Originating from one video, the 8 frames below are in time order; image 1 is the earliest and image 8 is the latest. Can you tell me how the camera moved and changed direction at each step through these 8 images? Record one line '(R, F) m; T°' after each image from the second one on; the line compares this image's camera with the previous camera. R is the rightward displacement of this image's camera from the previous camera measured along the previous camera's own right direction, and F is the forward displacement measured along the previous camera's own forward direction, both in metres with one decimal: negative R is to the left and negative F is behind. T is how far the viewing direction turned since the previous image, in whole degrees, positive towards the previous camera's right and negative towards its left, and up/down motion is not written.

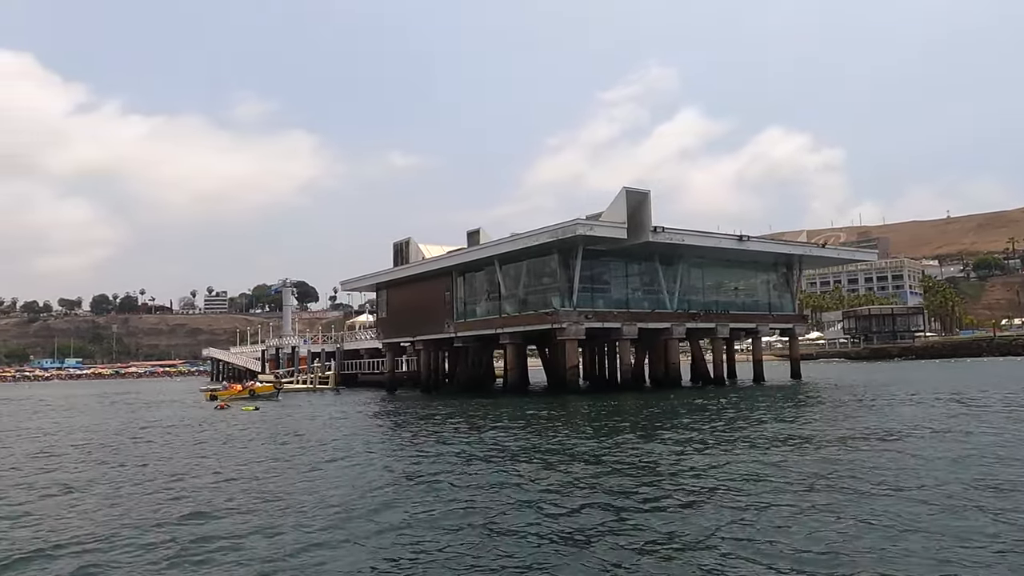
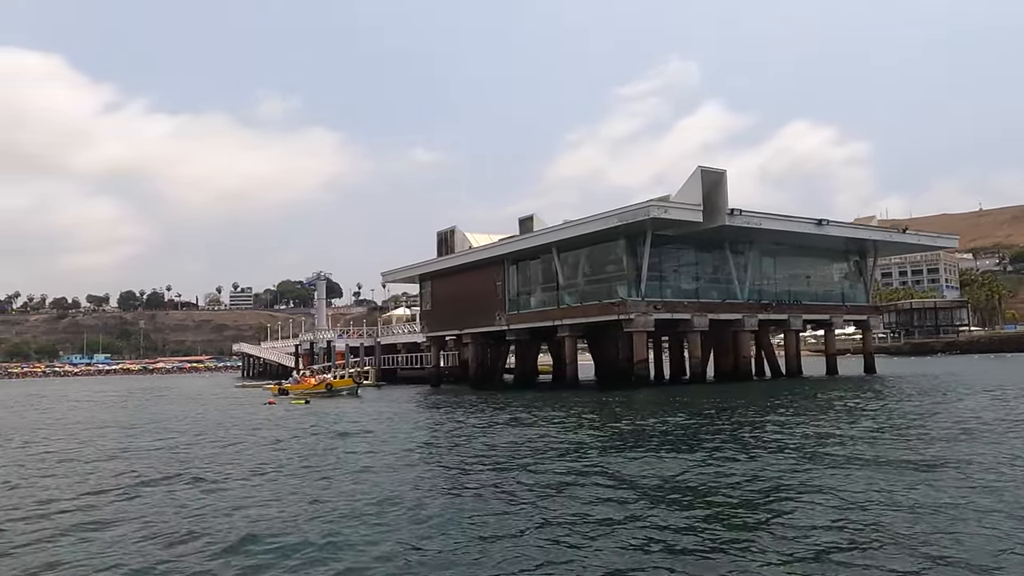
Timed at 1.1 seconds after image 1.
(-1.8, +2.1) m; -2°
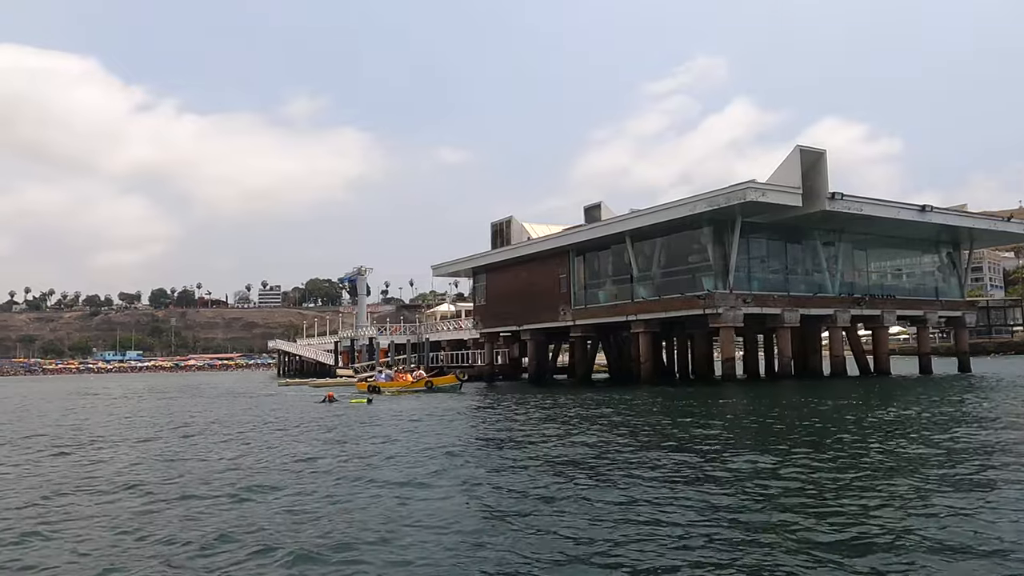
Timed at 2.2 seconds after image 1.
(-2.0, +2.2) m; -2°
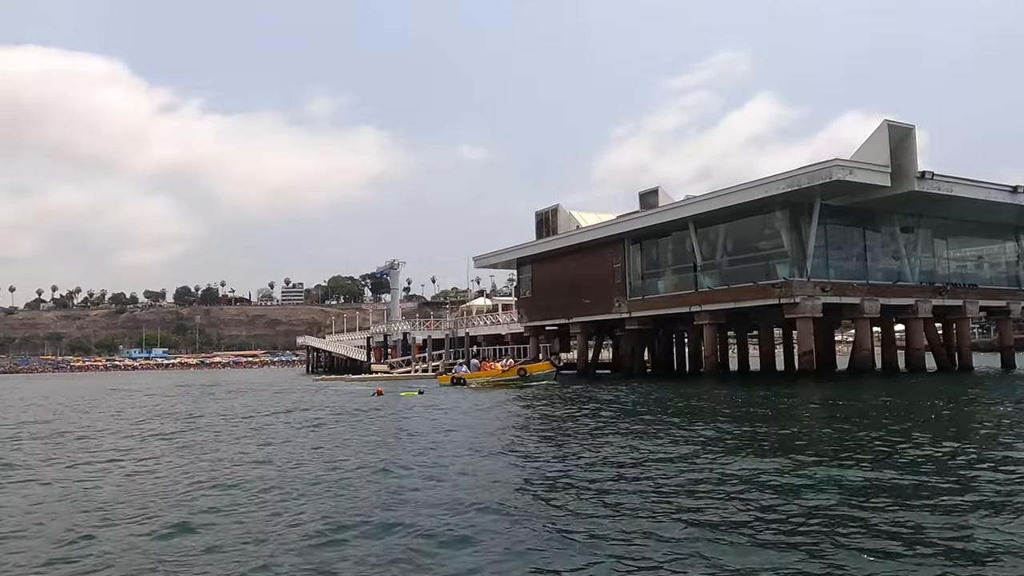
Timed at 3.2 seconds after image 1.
(-1.5, +1.6) m; -1°
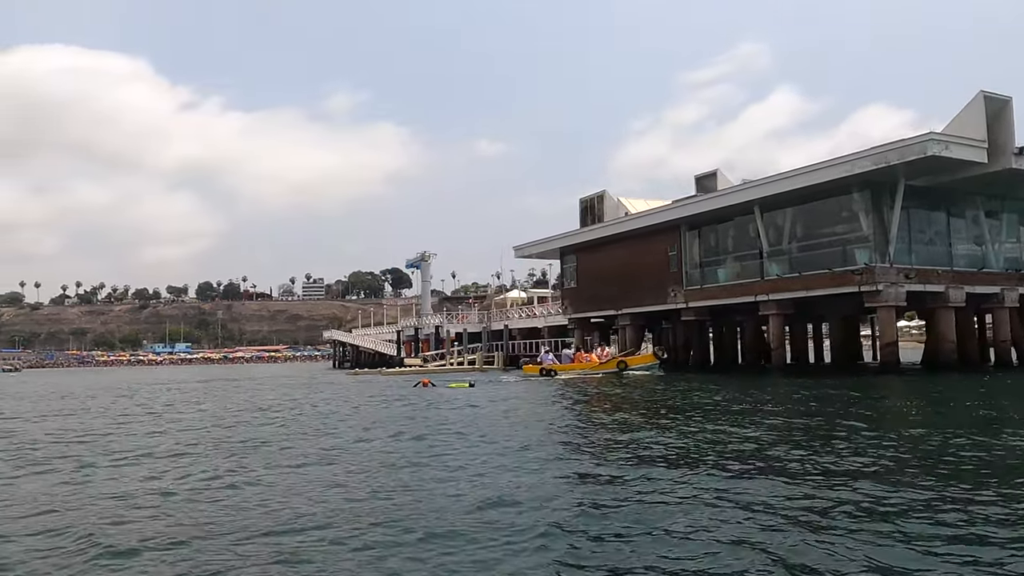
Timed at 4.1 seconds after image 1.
(-1.4, +1.6) m; -1°
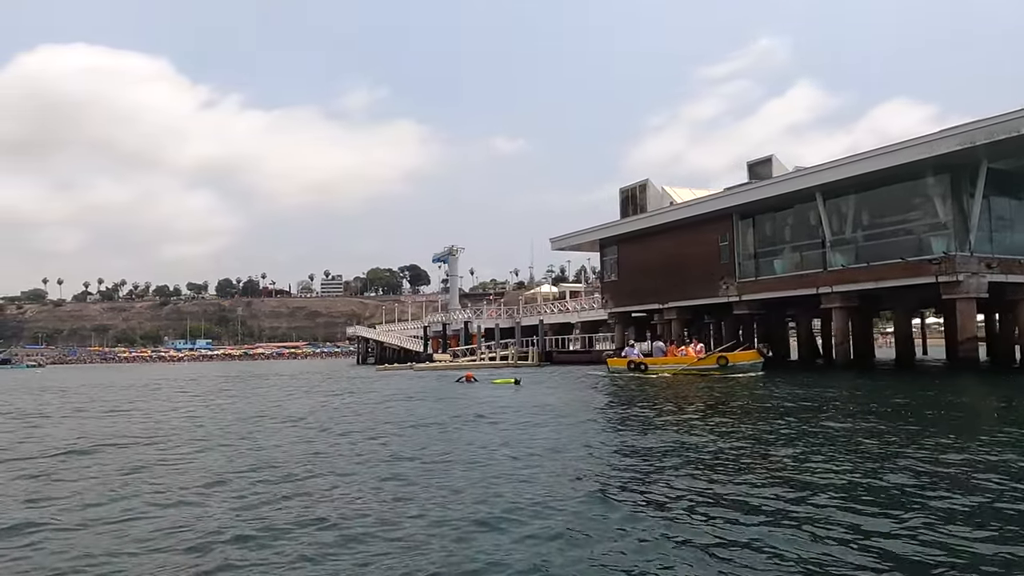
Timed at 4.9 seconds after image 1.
(-1.1, +1.3) m; -1°
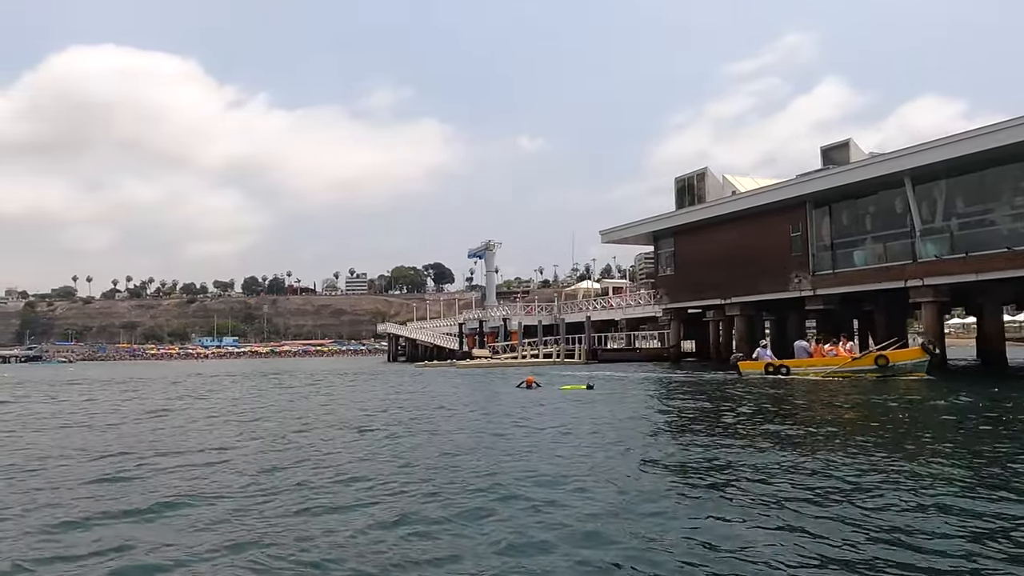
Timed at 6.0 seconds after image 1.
(-1.4, +1.6) m; -2°
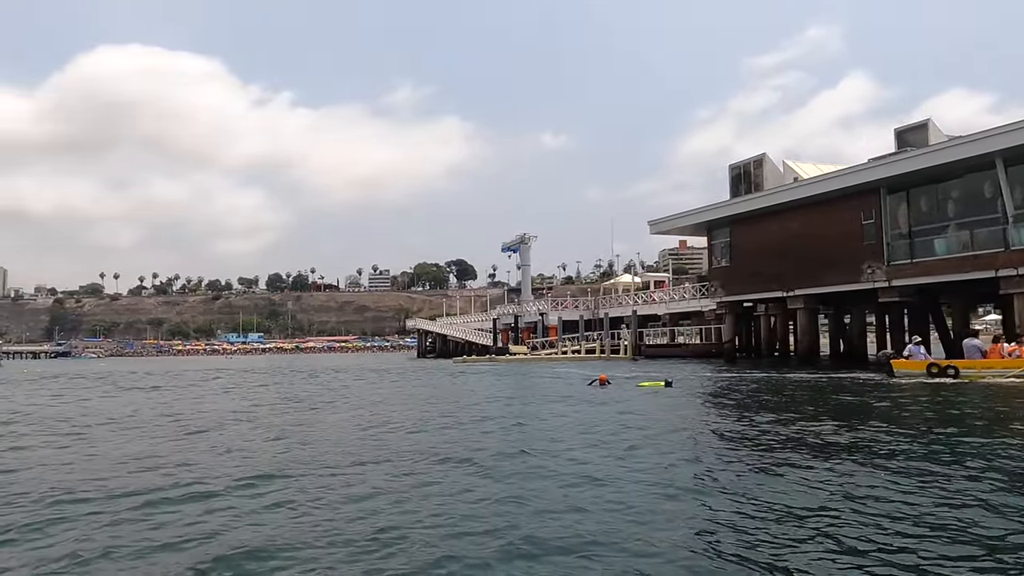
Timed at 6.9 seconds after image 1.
(-1.2, +1.3) m; -2°
